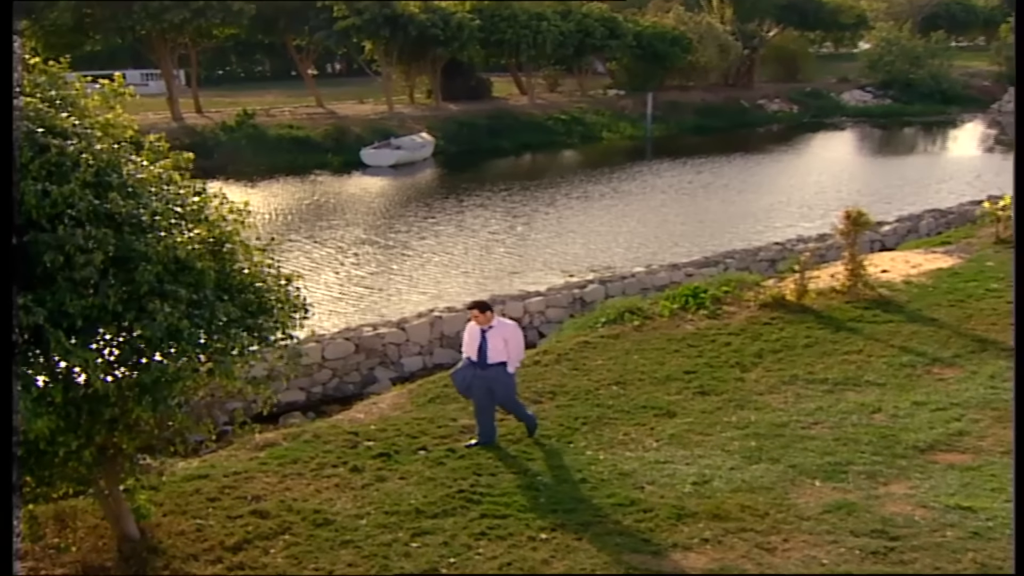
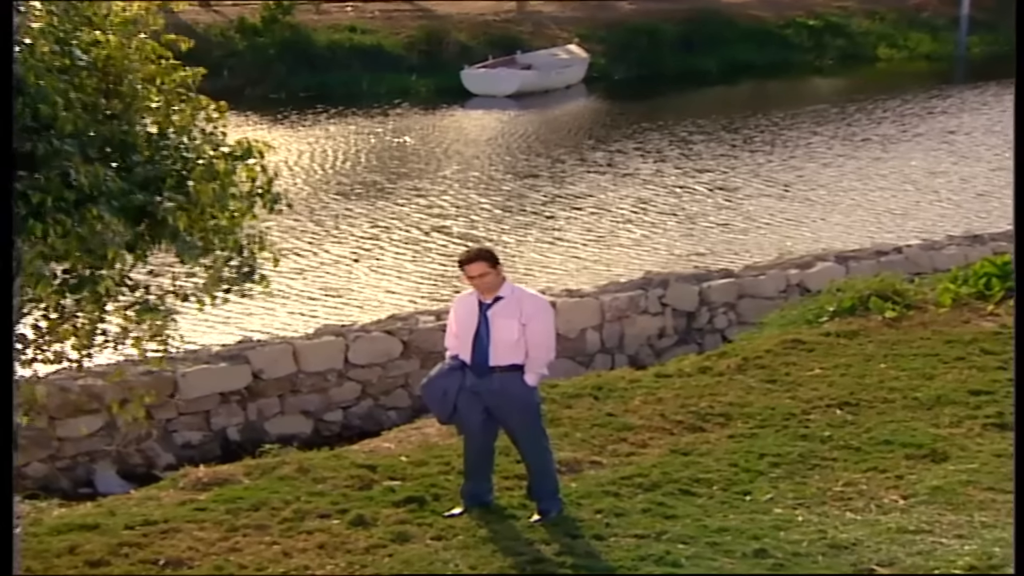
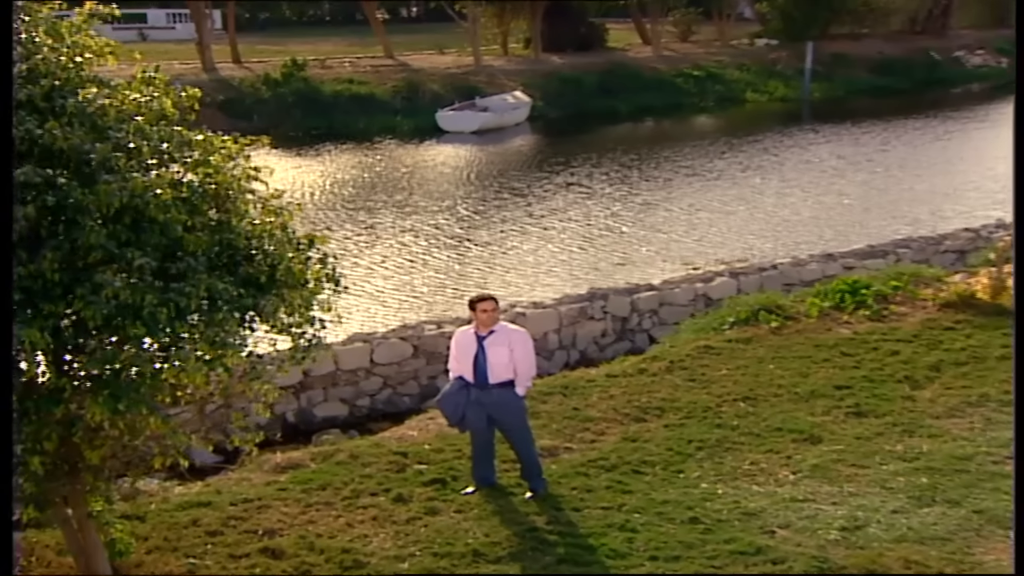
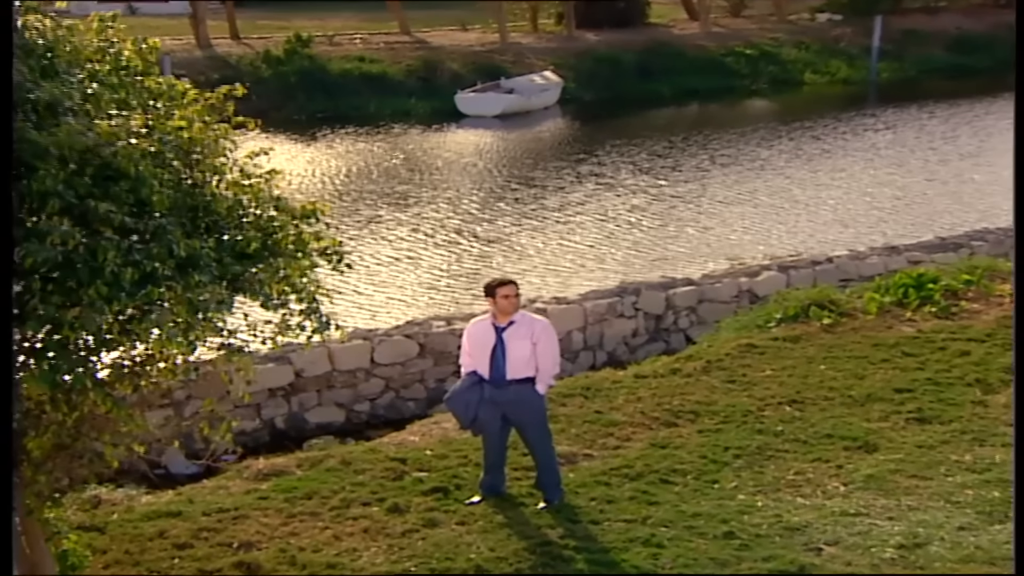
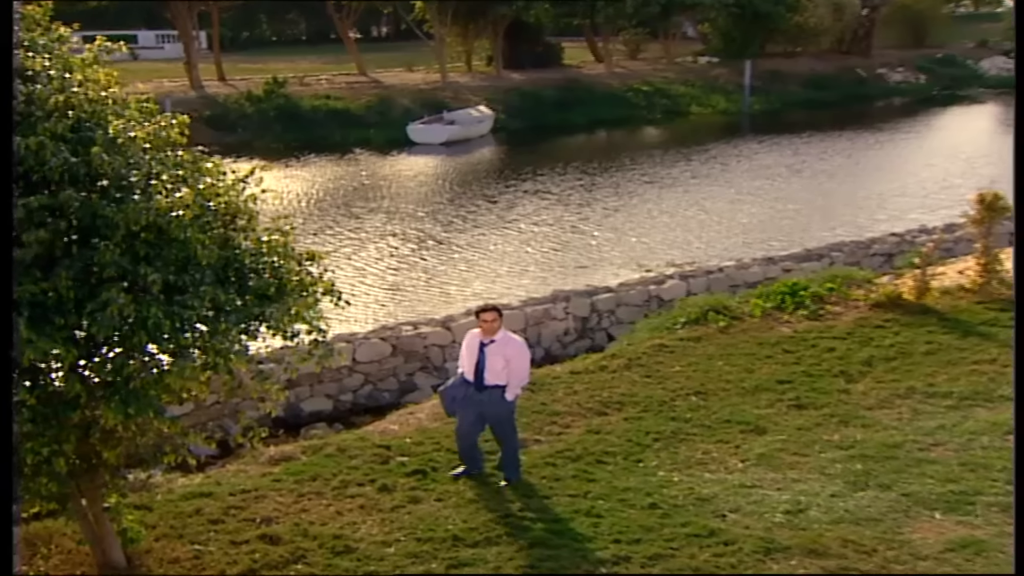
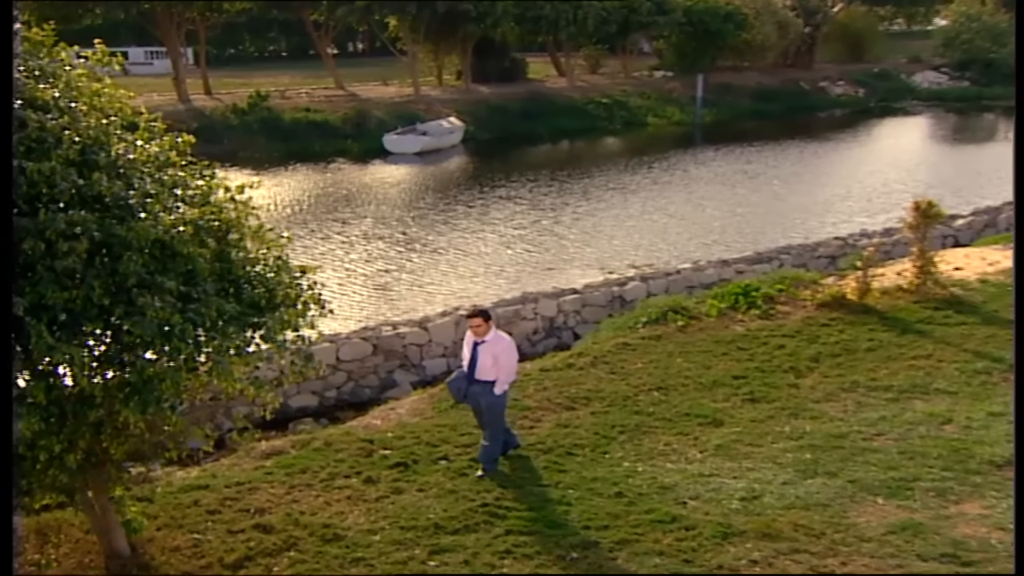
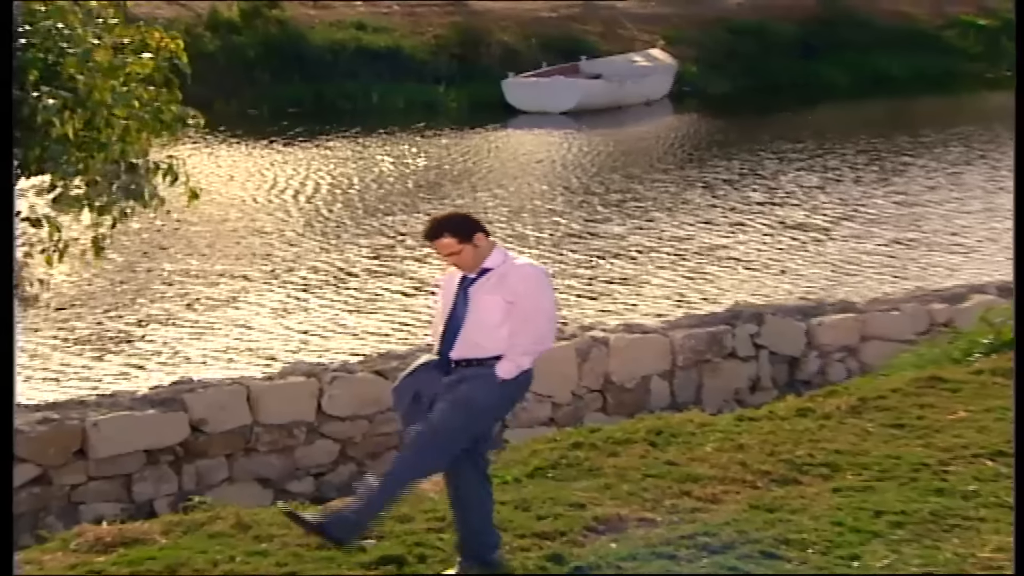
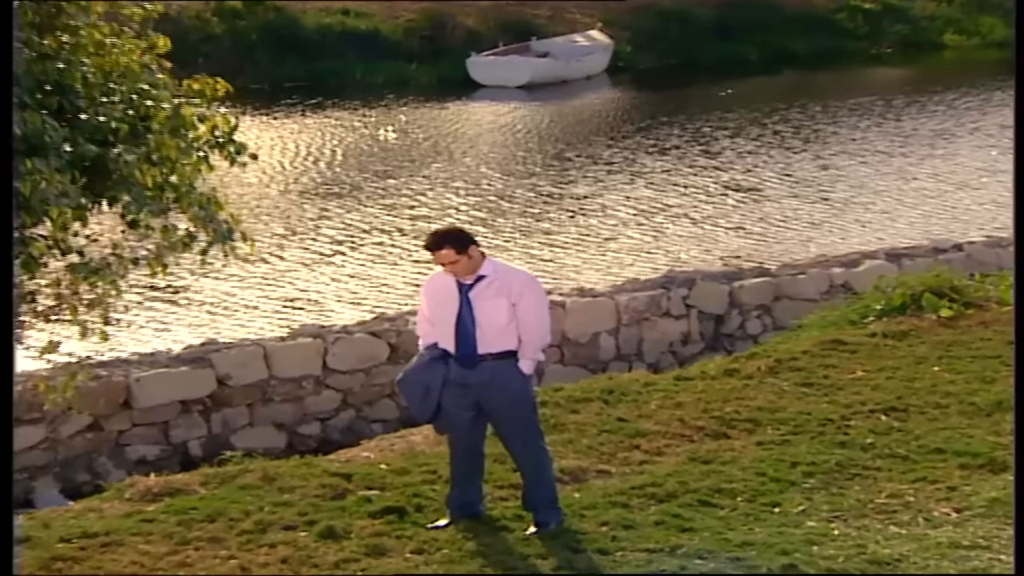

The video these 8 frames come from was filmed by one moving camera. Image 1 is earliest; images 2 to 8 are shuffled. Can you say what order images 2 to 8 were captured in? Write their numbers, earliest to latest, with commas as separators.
6, 5, 3, 4, 2, 8, 7
